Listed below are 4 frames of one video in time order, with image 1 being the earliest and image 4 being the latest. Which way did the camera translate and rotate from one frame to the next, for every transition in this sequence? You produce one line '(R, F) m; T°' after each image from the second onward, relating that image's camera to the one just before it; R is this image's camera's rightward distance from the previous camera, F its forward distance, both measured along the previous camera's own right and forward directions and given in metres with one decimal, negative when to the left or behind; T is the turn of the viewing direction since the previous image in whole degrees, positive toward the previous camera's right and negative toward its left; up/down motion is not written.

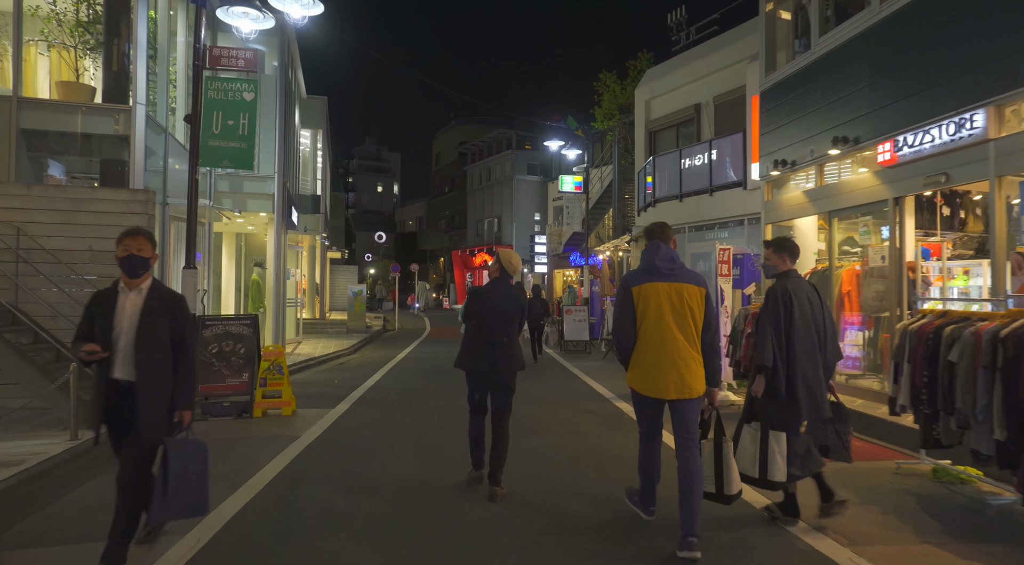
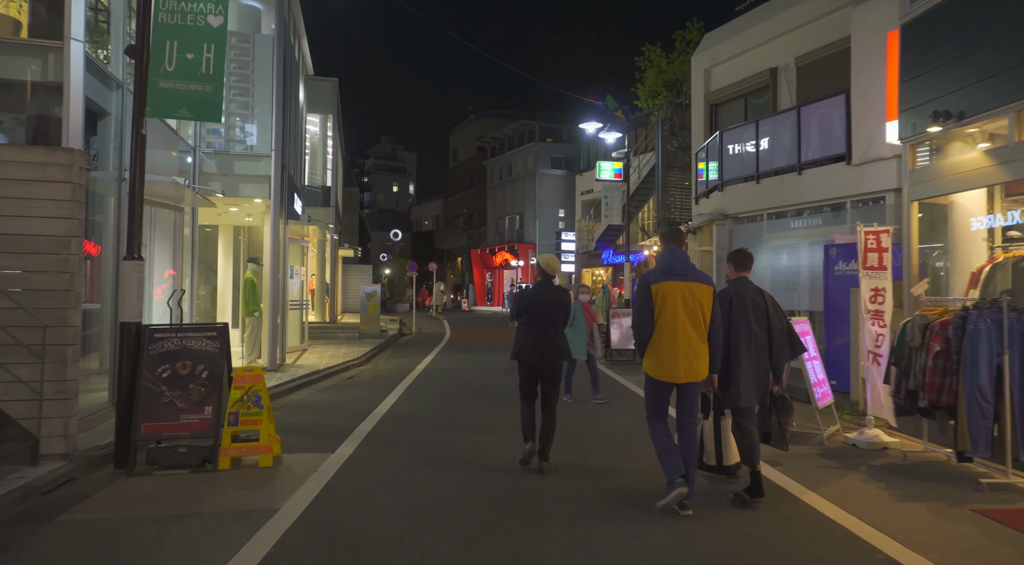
(-0.5, +2.6) m; -1°
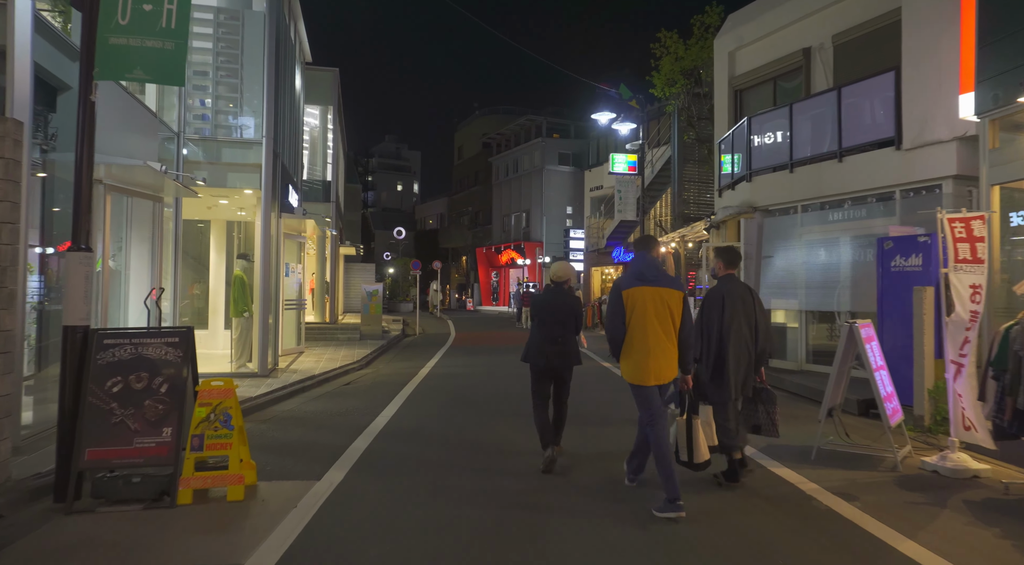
(-0.1, +1.1) m; 0°
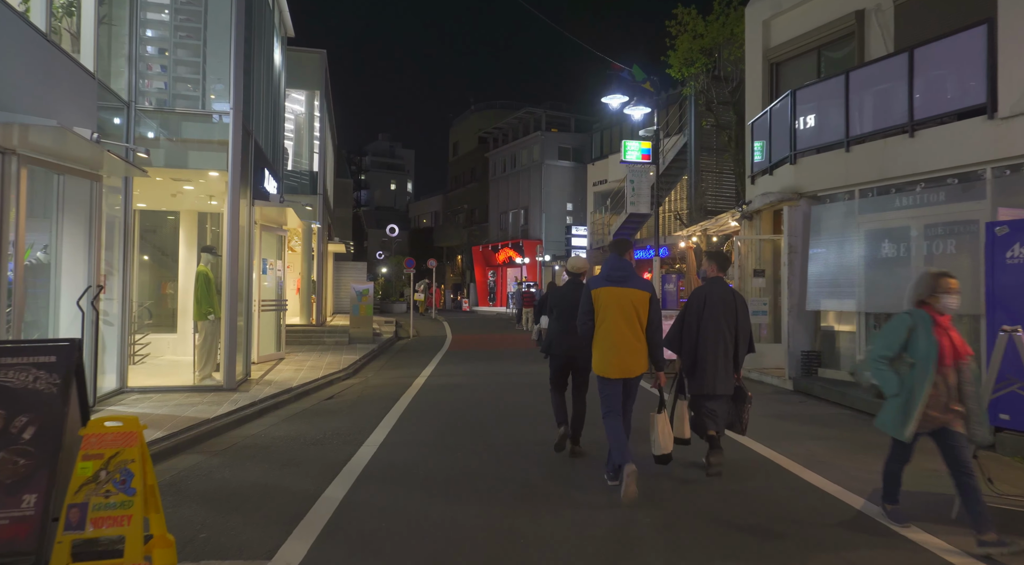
(-0.3, +1.8) m; +1°
